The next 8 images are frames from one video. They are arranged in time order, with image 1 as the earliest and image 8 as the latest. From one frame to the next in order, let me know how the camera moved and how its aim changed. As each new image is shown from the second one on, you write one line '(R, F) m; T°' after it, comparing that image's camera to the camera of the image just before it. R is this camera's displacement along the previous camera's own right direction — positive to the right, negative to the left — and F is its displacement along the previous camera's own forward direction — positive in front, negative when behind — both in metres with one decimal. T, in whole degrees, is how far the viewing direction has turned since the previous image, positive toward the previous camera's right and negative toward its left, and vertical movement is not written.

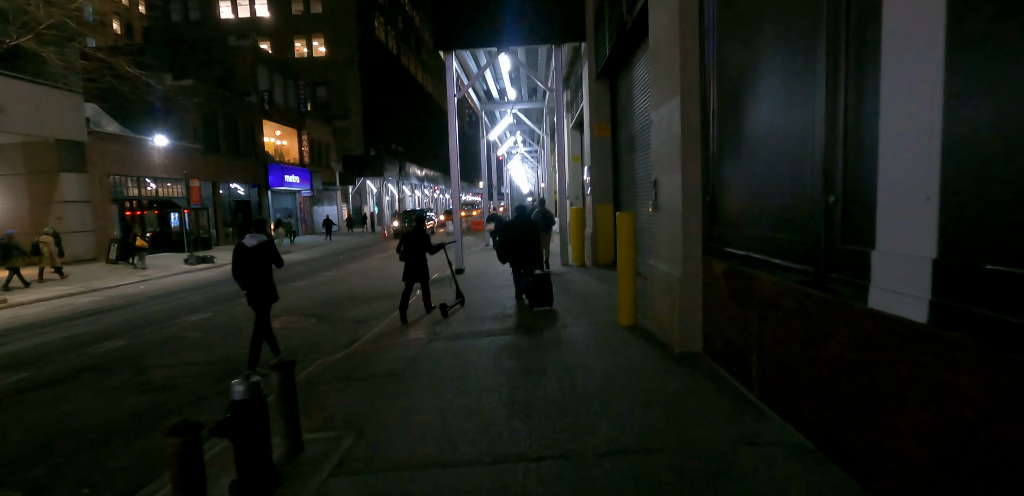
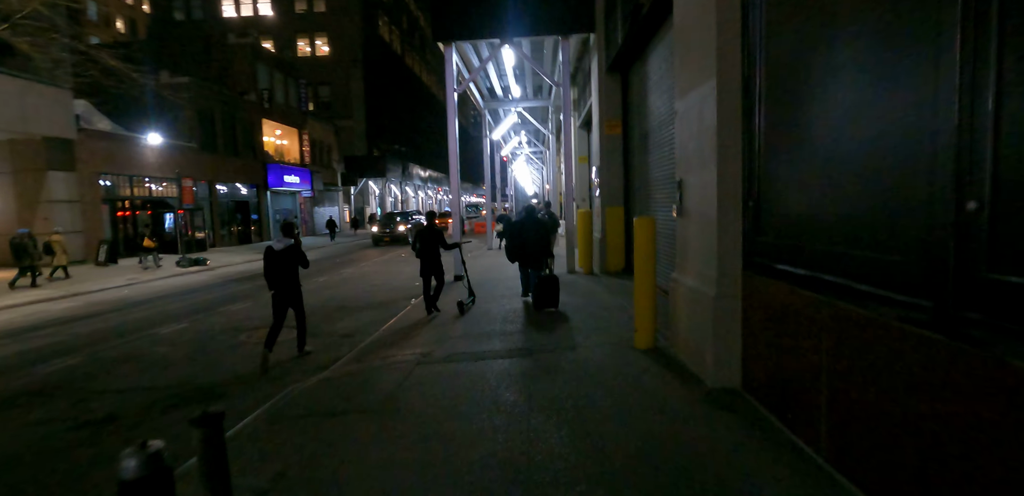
(0.0, +0.9) m; -1°
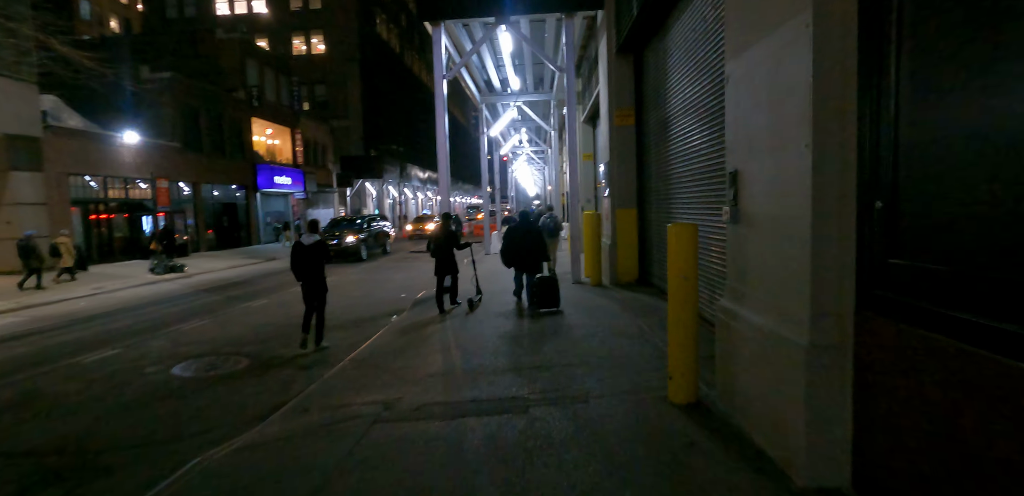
(+0.1, +1.6) m; 0°
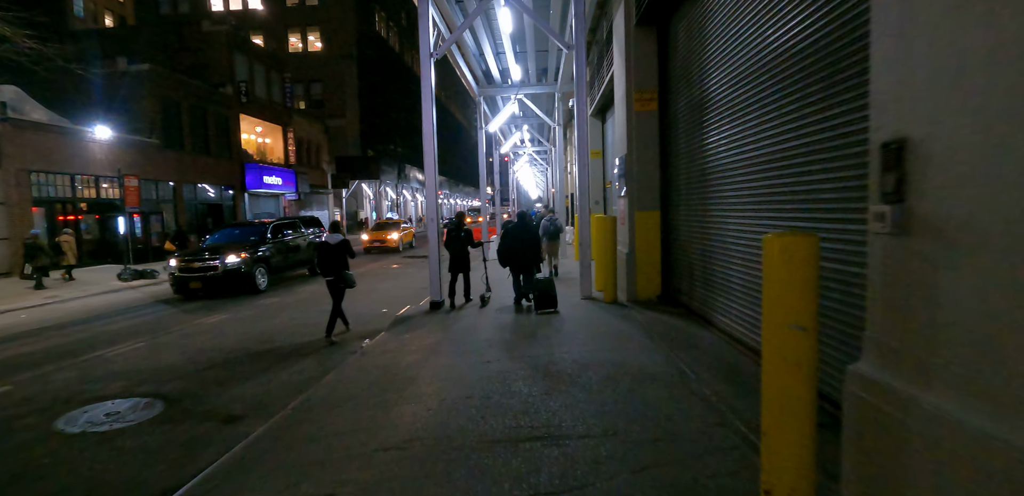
(+0.1, +1.7) m; 0°
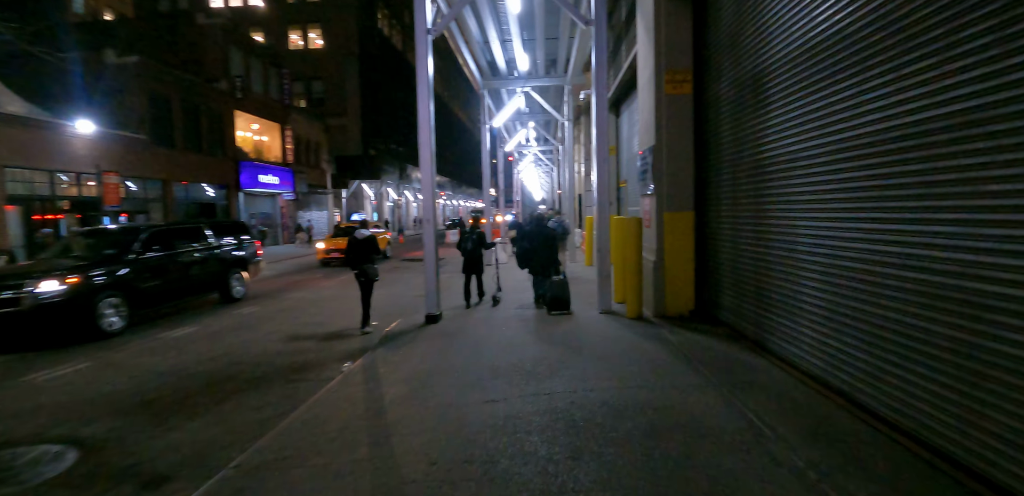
(-0.1, +1.3) m; 0°
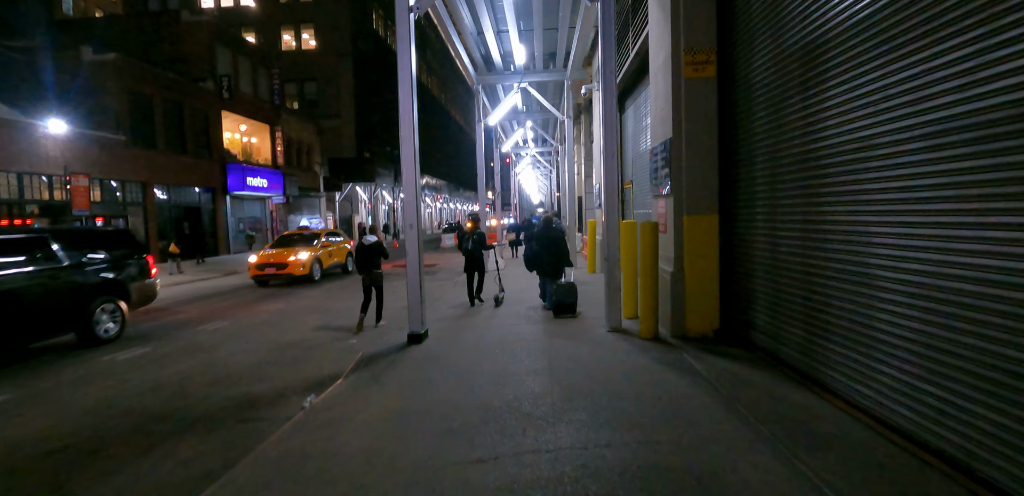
(0.0, +1.1) m; 0°
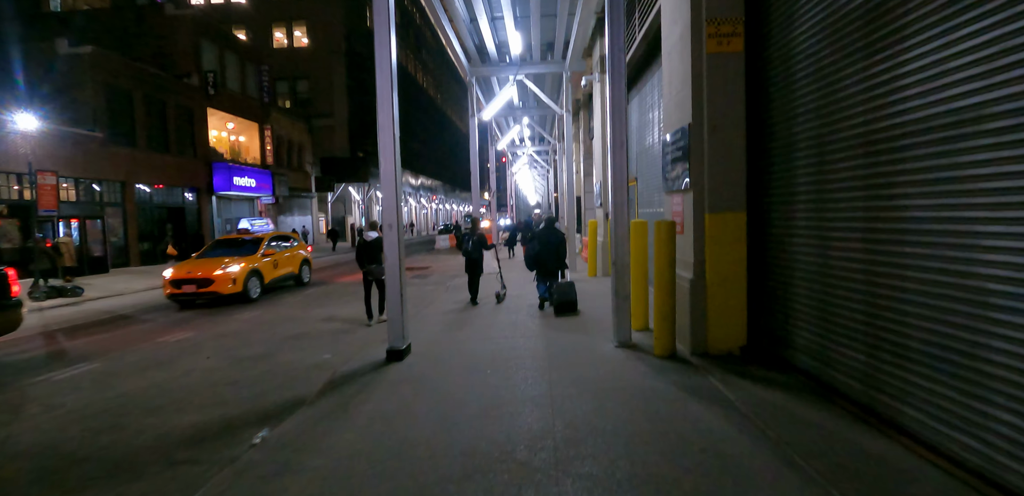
(0.0, +0.9) m; 0°
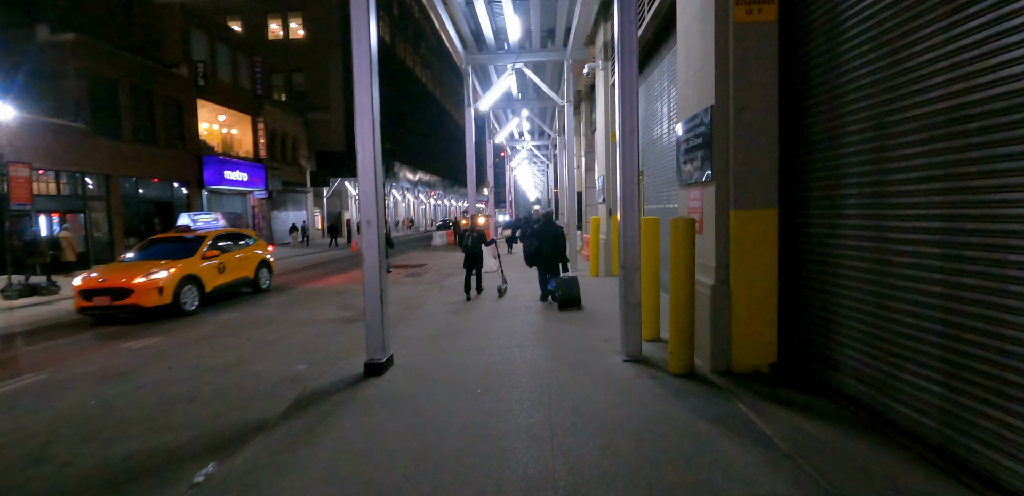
(+0.1, +0.8) m; 0°
